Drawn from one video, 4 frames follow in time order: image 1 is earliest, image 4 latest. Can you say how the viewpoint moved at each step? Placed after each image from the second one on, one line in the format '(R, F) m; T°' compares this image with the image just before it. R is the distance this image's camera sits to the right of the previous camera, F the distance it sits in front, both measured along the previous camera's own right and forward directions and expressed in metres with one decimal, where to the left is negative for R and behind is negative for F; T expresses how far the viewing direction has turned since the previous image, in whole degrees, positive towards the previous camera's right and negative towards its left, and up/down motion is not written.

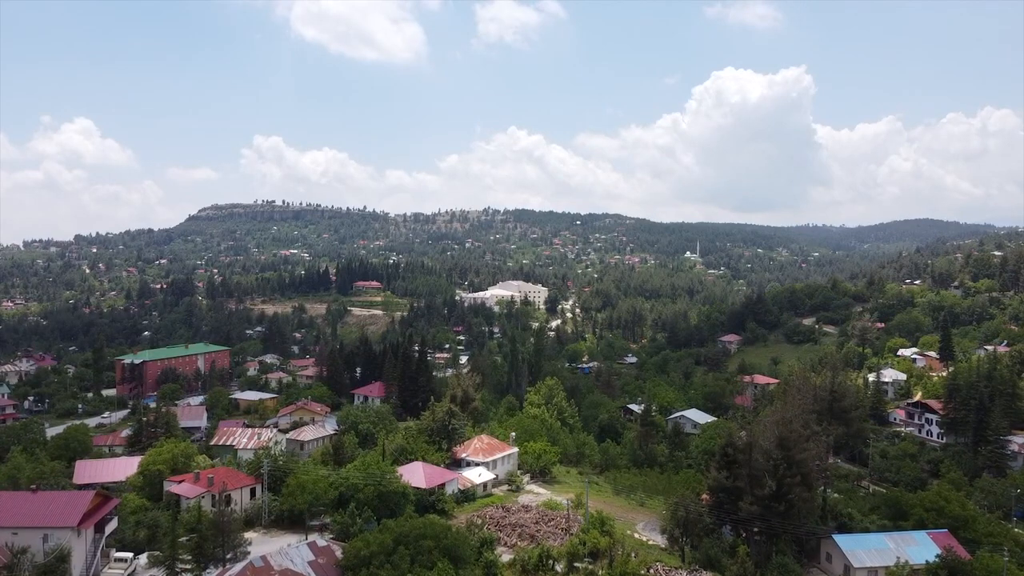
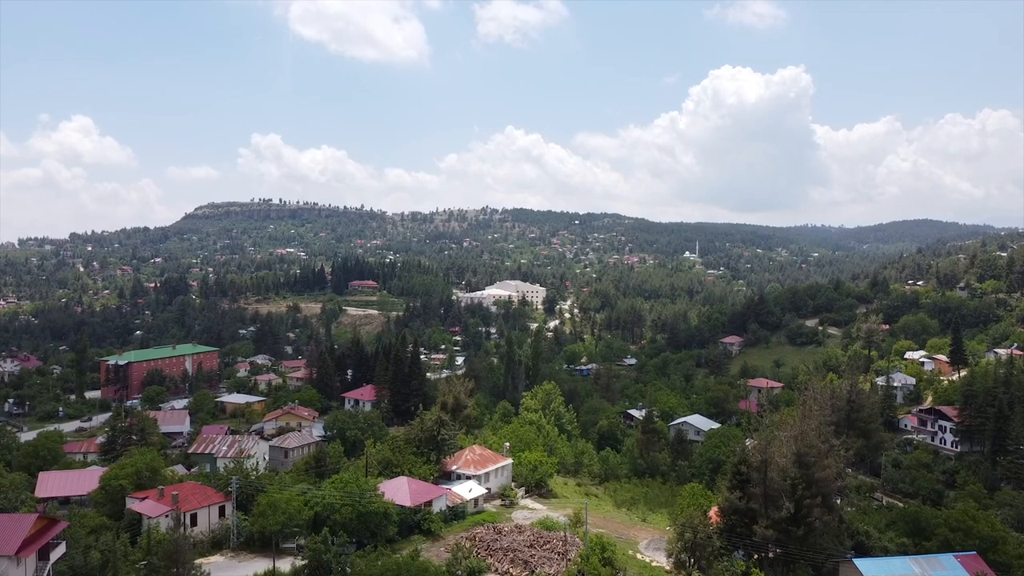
(+0.2, +2.0) m; 0°
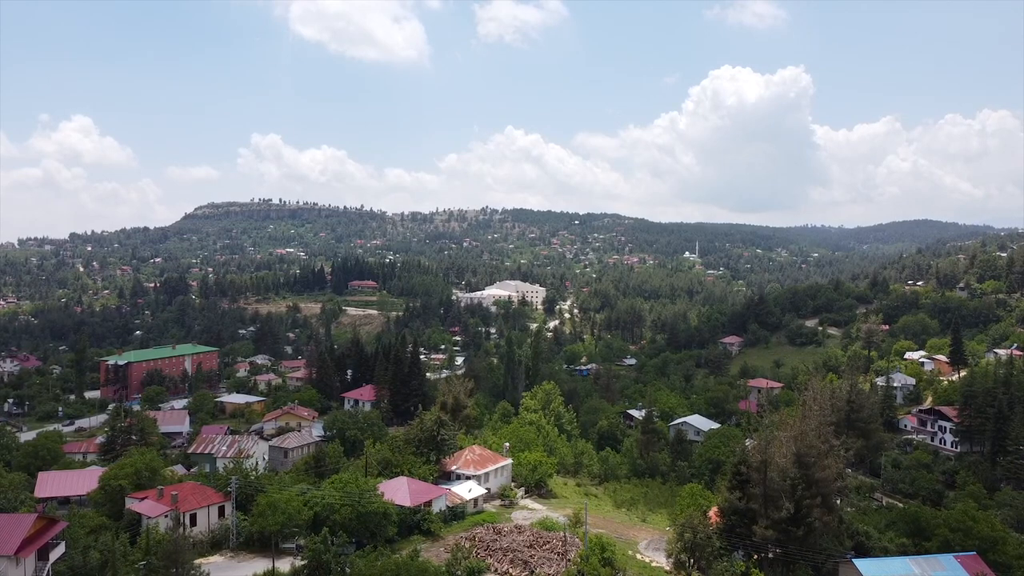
(0.0, 0.0) m; 0°
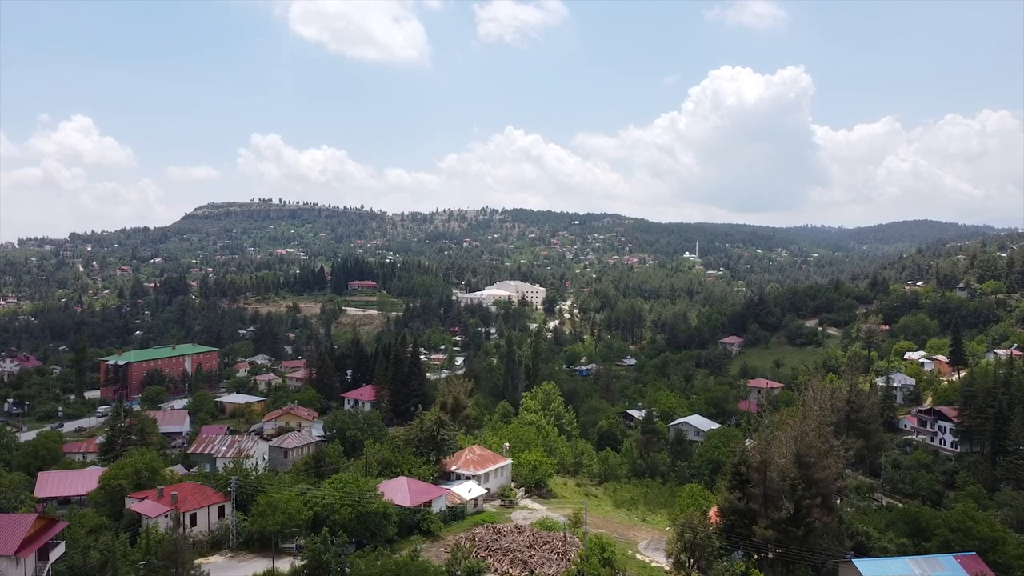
(0.0, 0.0) m; 0°
